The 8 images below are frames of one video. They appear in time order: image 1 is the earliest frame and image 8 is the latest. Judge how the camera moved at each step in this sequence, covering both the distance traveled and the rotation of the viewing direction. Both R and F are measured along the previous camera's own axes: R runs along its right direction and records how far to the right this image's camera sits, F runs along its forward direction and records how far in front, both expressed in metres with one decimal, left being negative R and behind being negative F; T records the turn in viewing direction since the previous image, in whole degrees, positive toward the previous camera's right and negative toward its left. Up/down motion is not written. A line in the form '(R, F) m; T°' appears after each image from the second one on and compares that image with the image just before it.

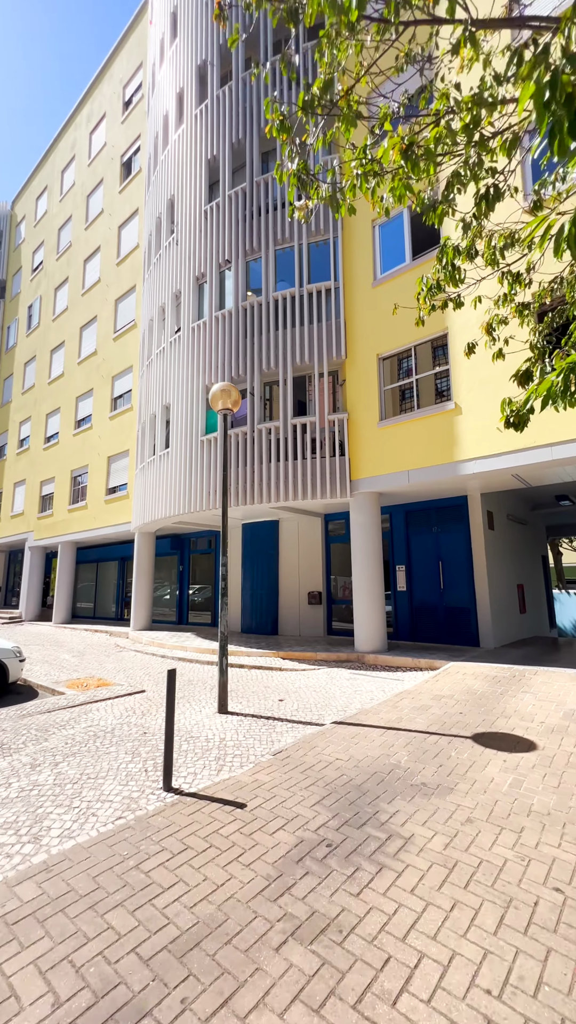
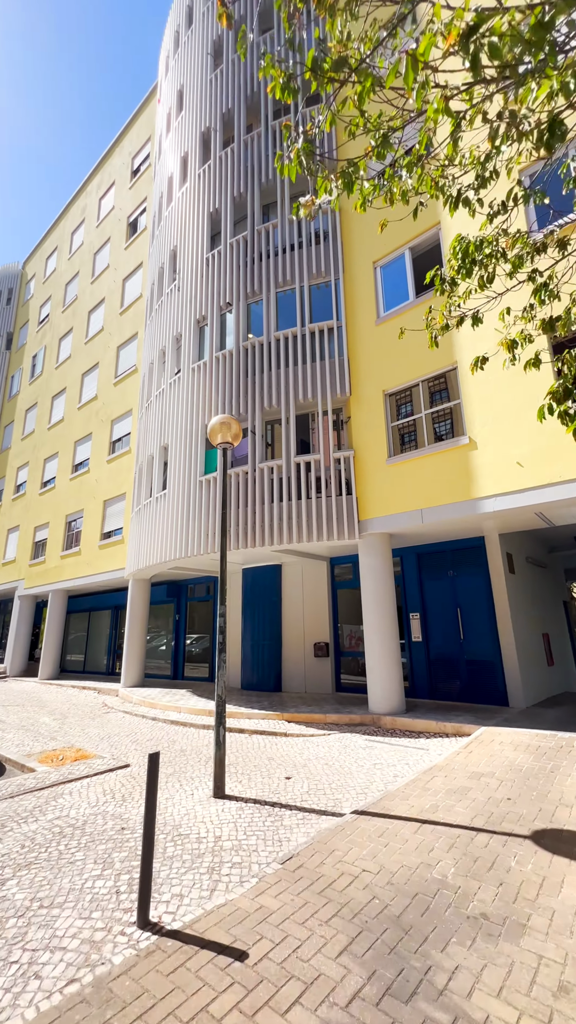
(-0.1, +0.6) m; 0°
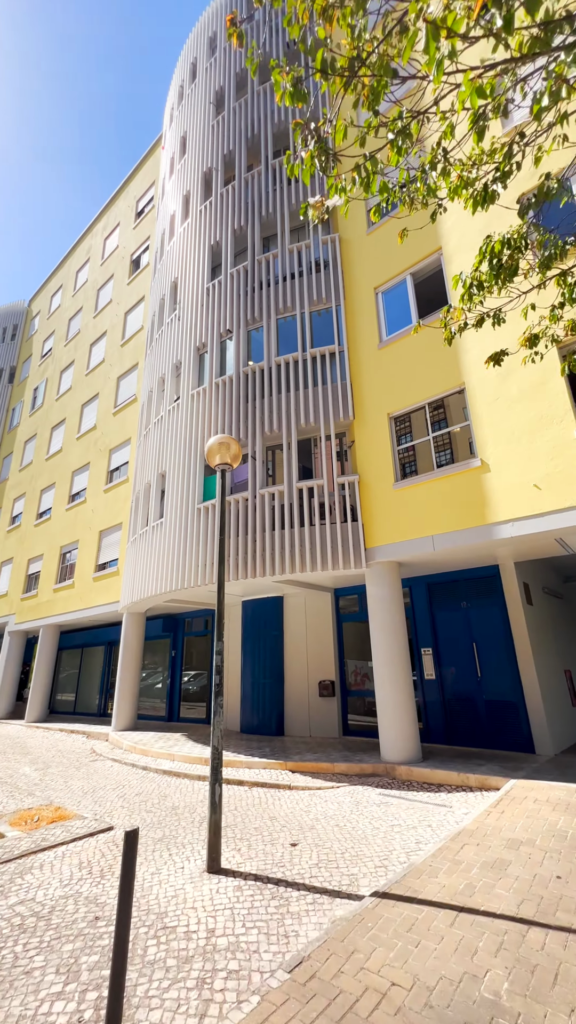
(0.0, +0.5) m; 0°
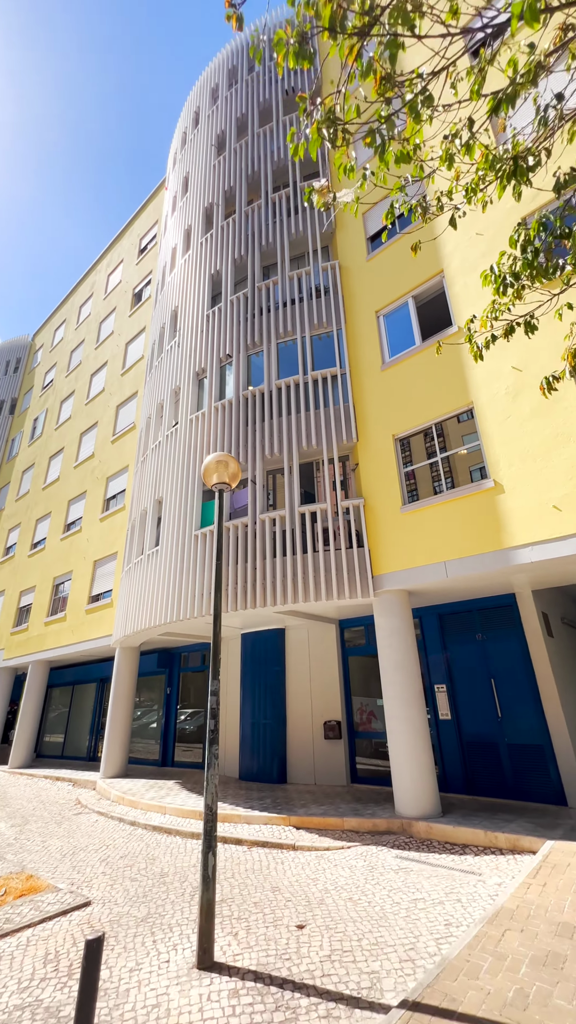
(0.0, +0.4) m; 0°
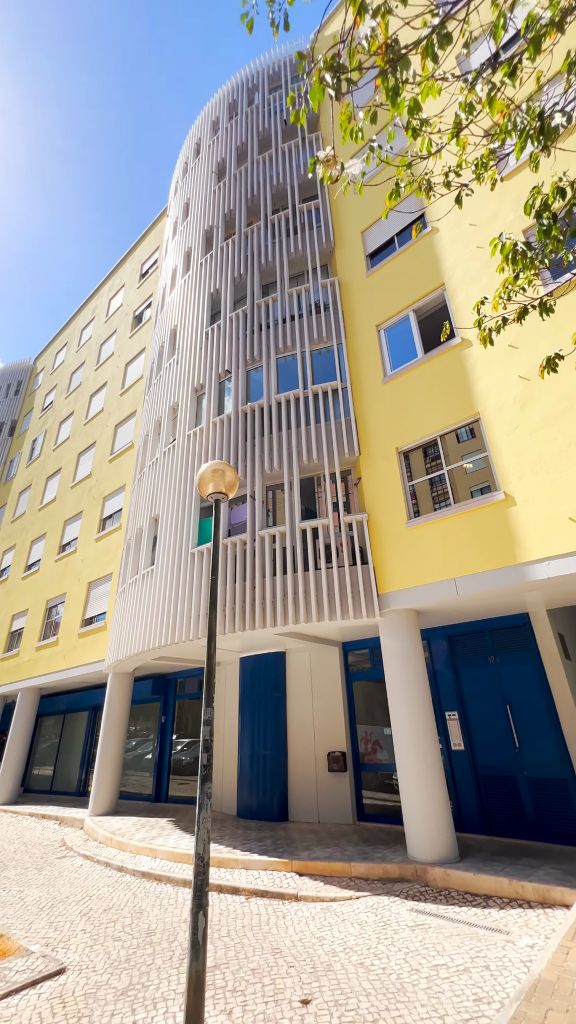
(0.0, +0.4) m; 0°
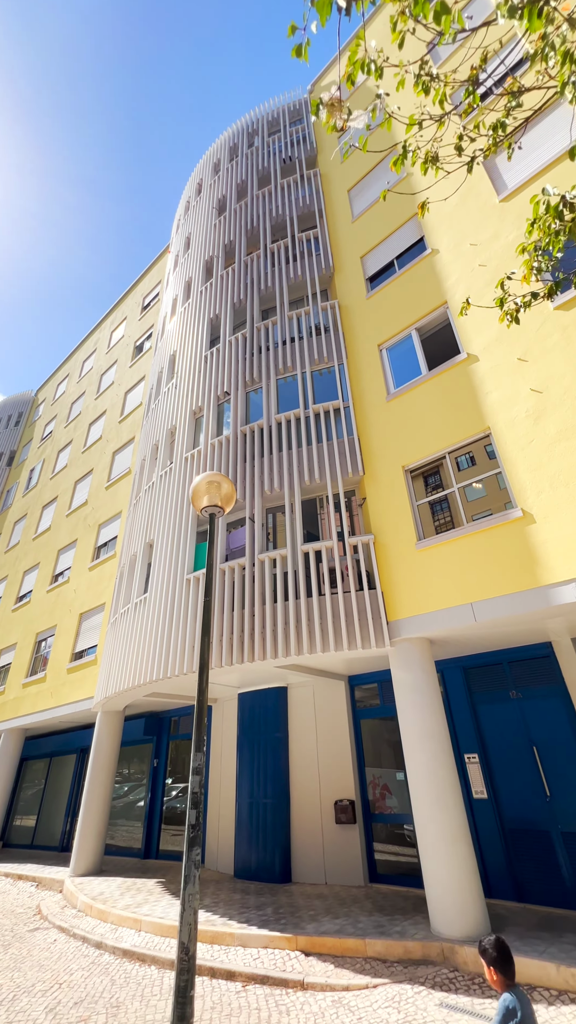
(0.0, +0.5) m; 0°
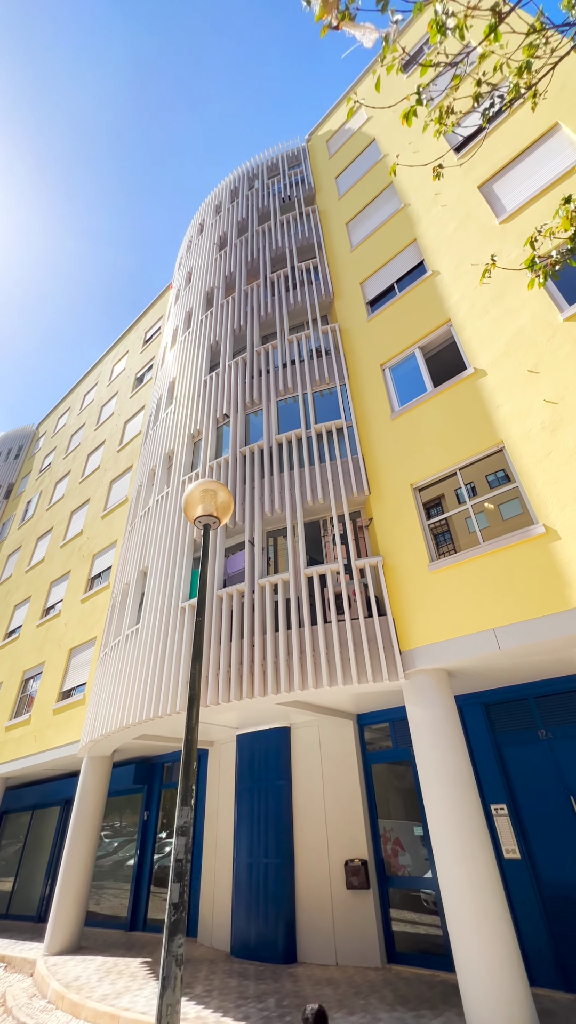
(0.0, +0.5) m; 0°
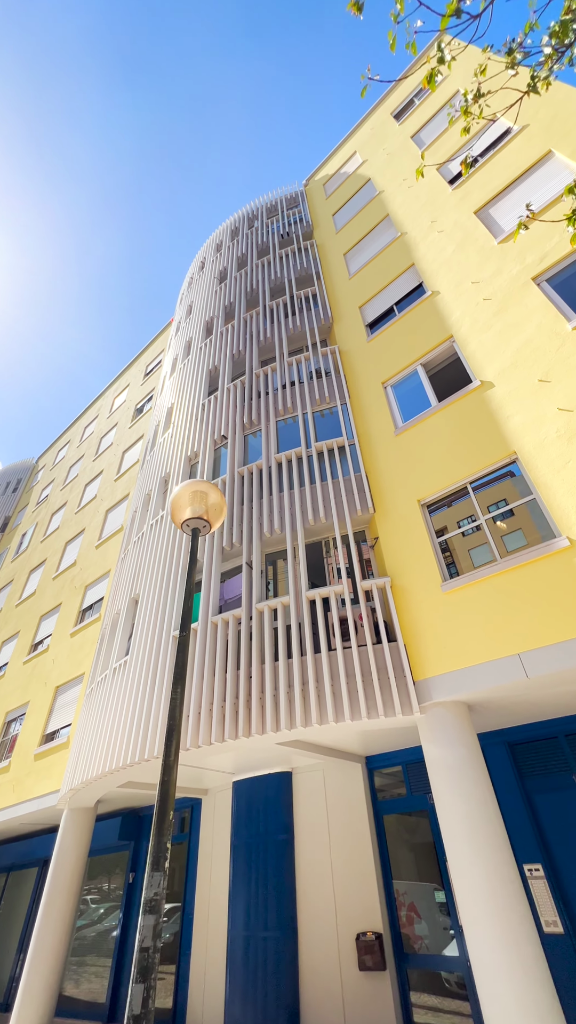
(+0.1, +0.5) m; 0°
